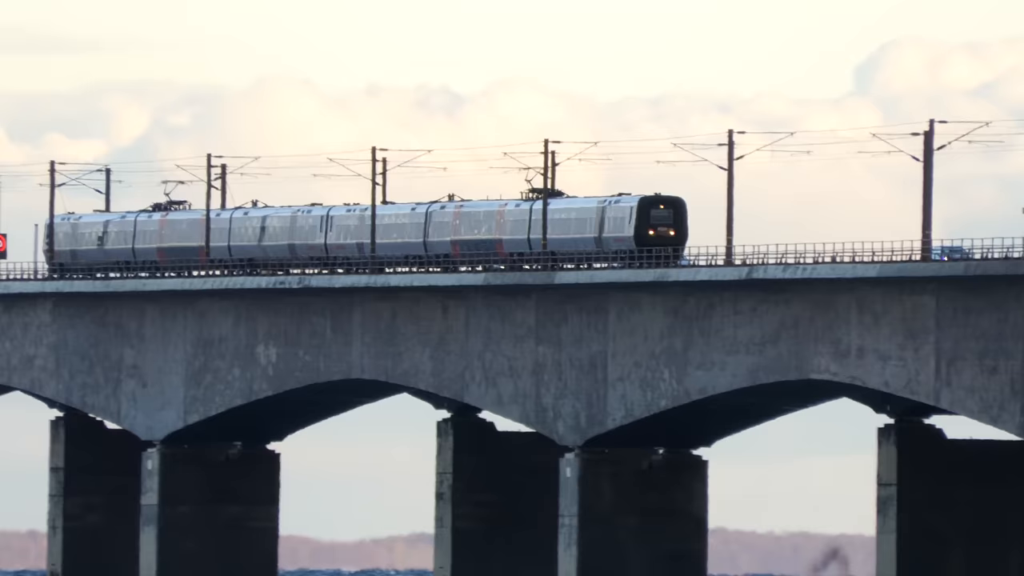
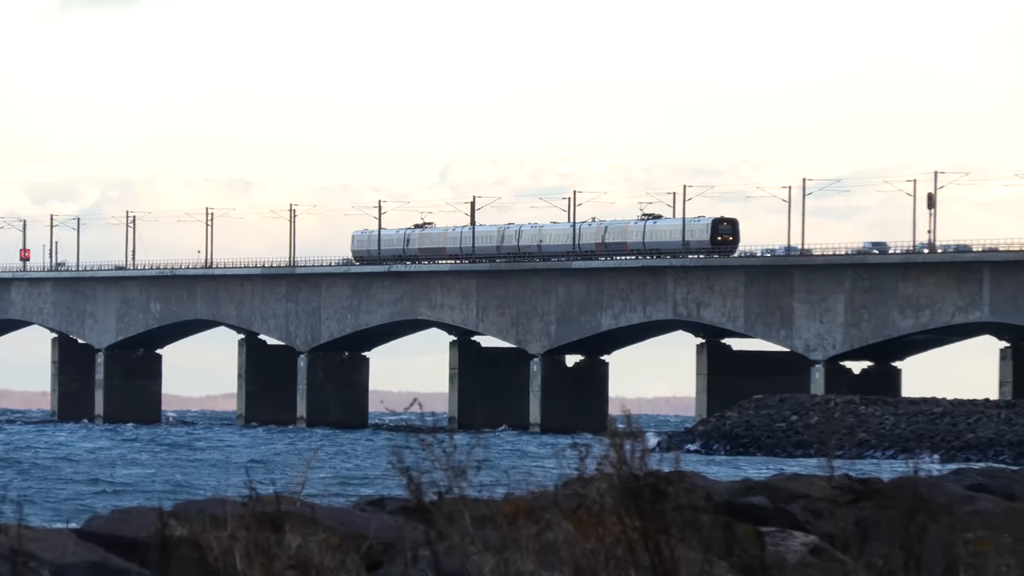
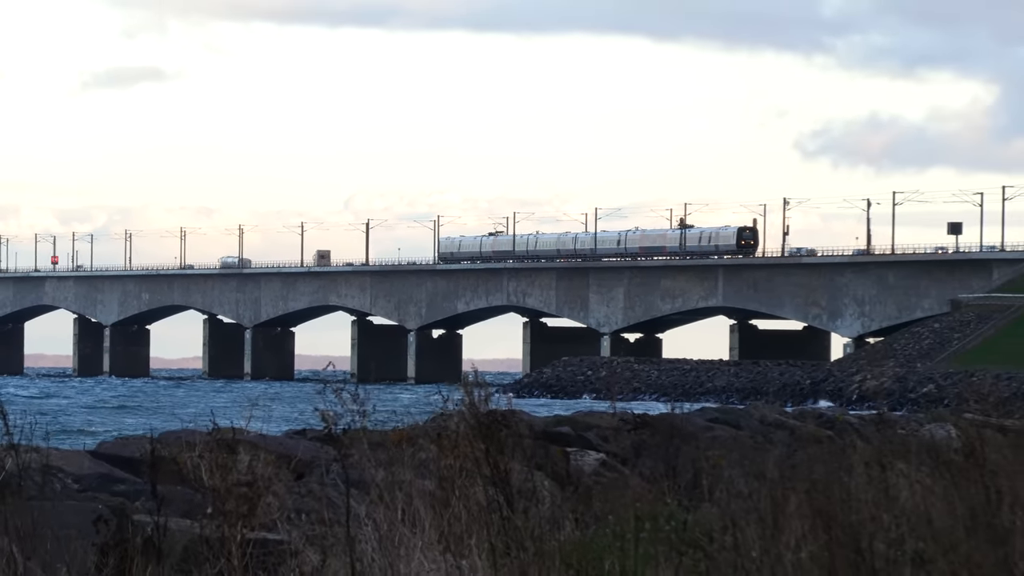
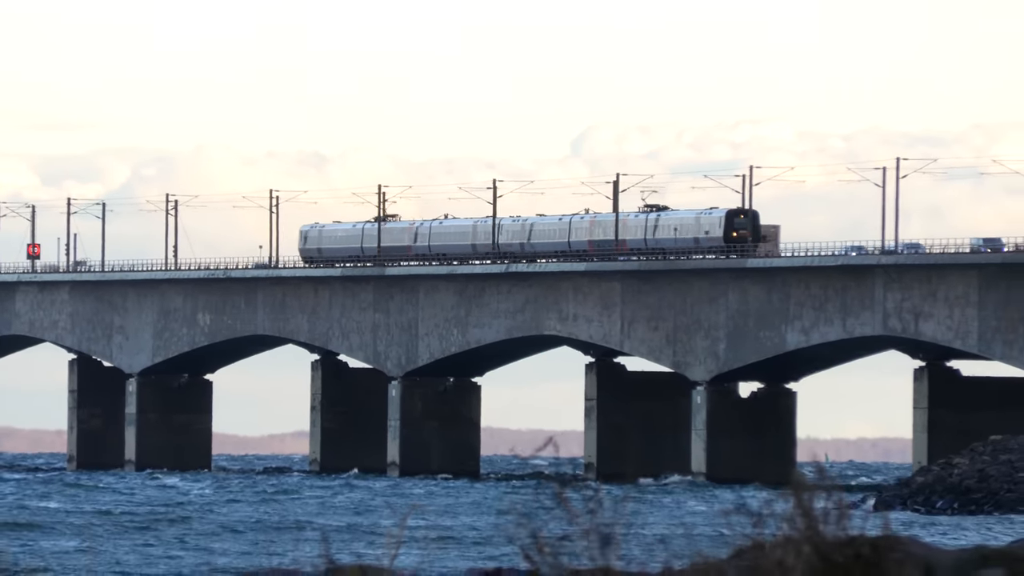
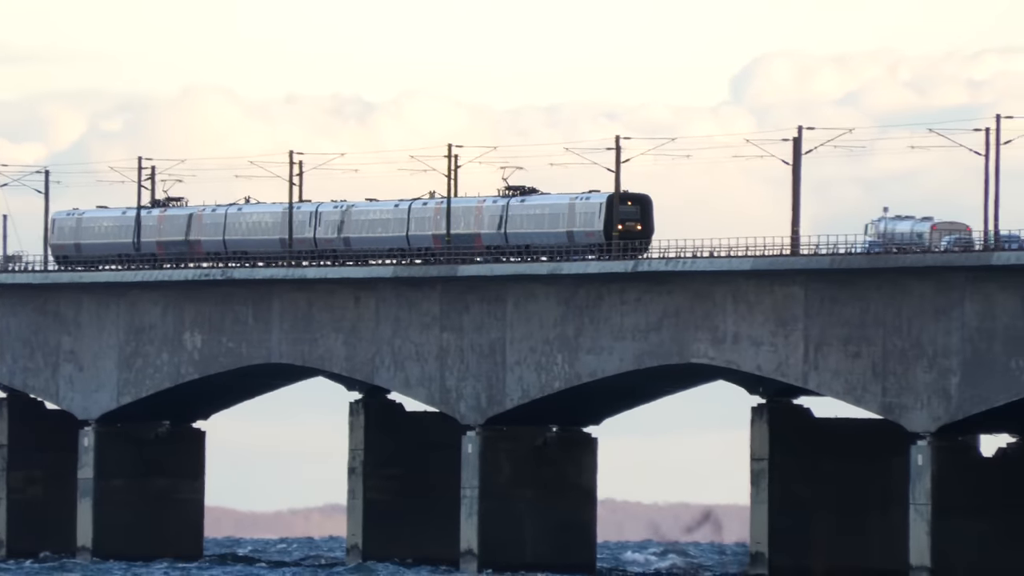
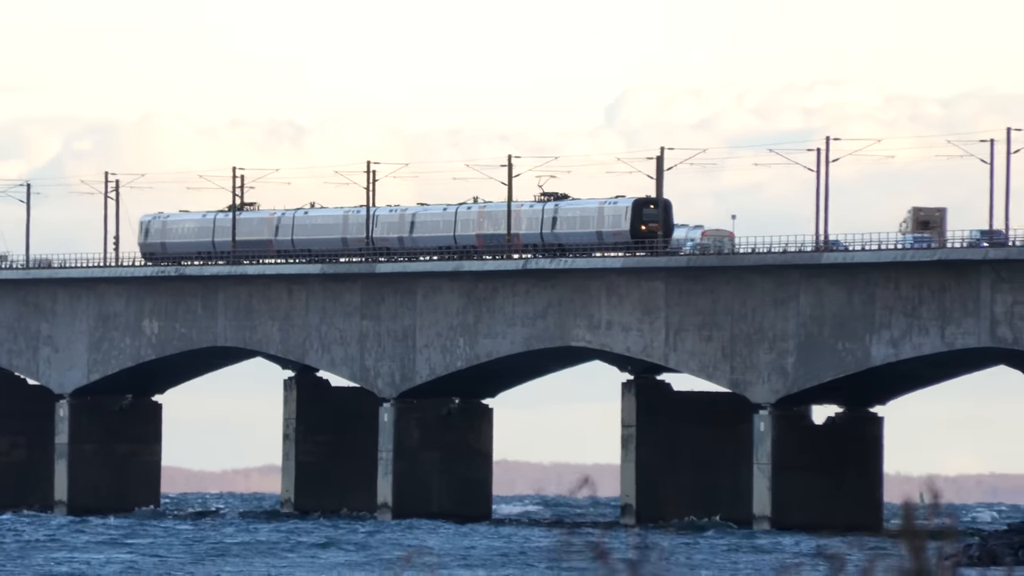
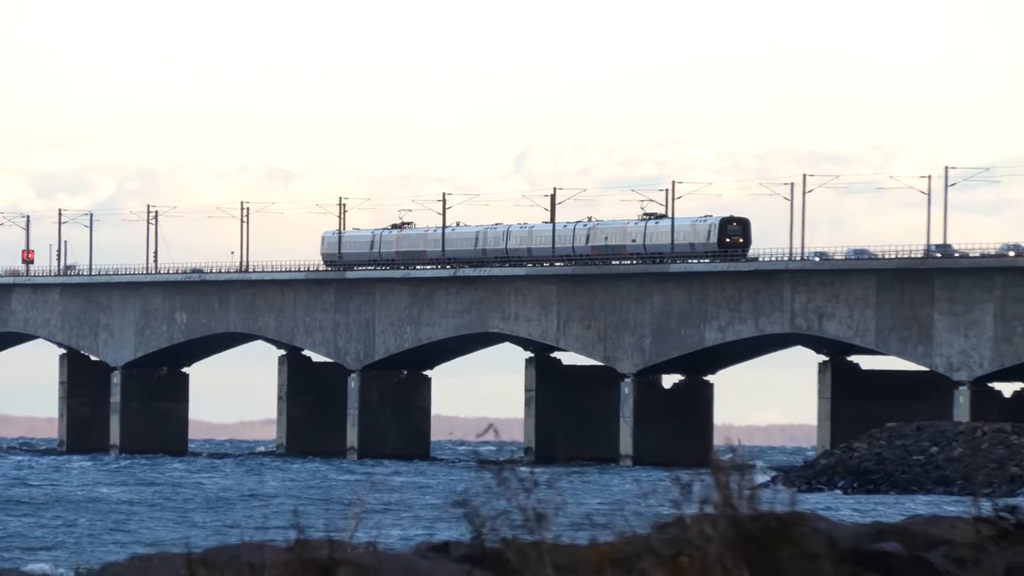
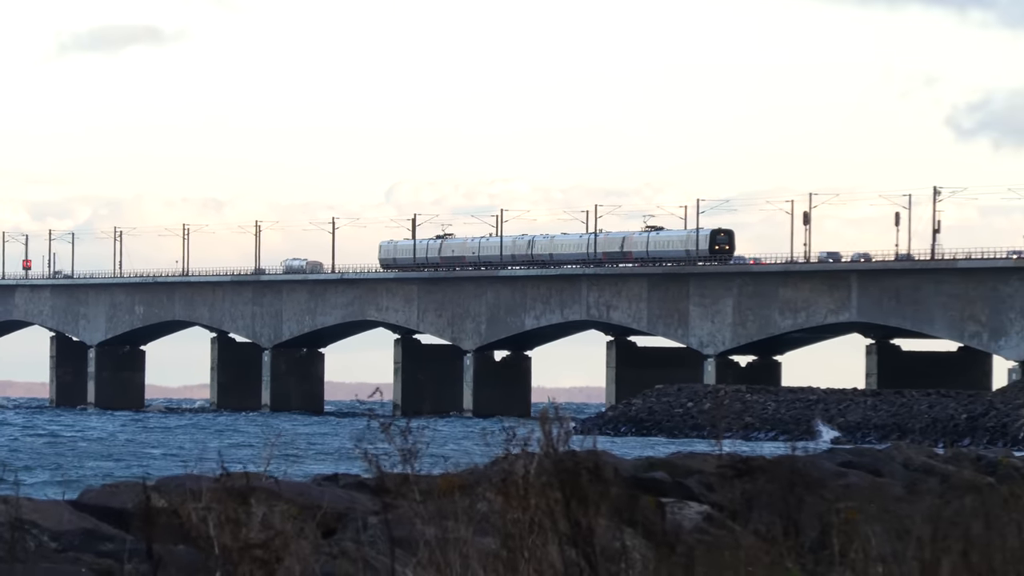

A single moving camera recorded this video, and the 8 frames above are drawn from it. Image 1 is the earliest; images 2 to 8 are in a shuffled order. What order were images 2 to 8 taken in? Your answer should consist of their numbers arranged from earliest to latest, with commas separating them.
5, 6, 4, 7, 2, 8, 3
